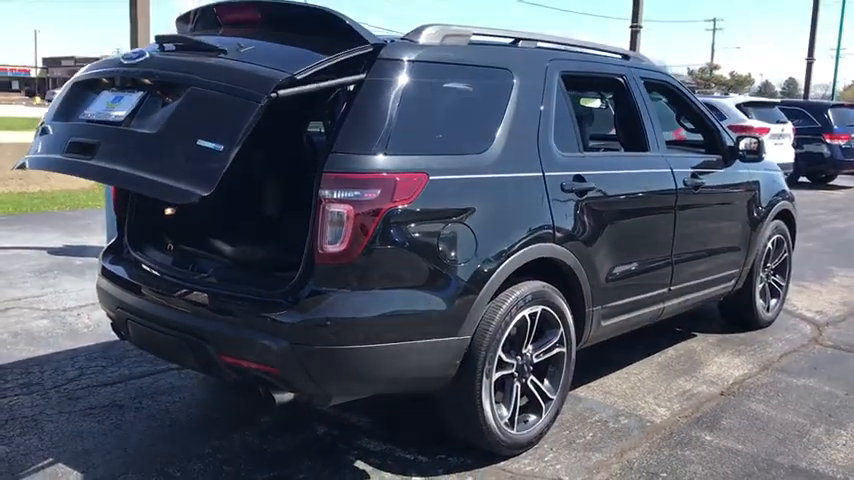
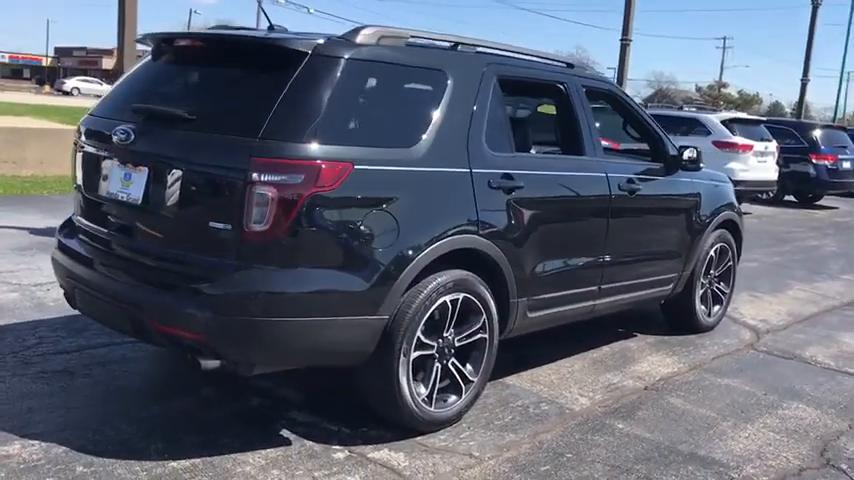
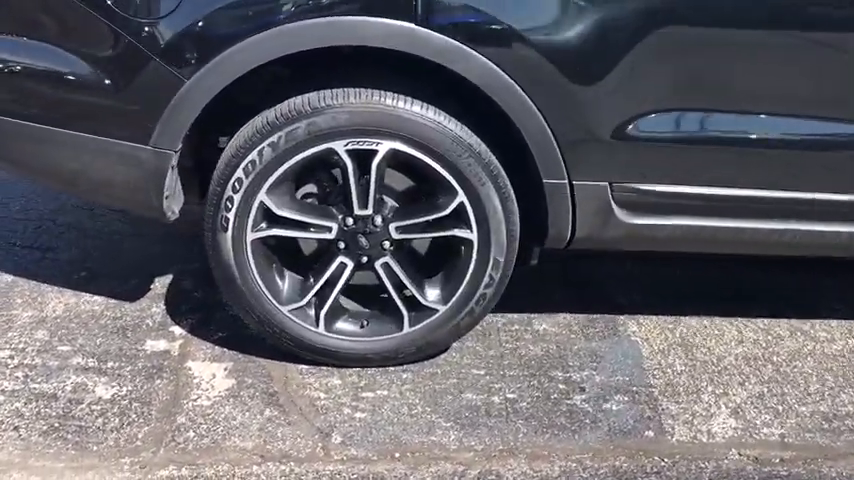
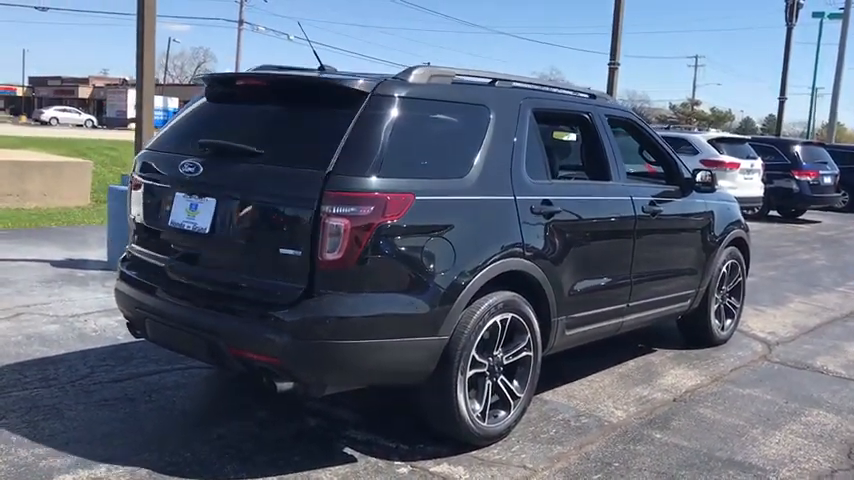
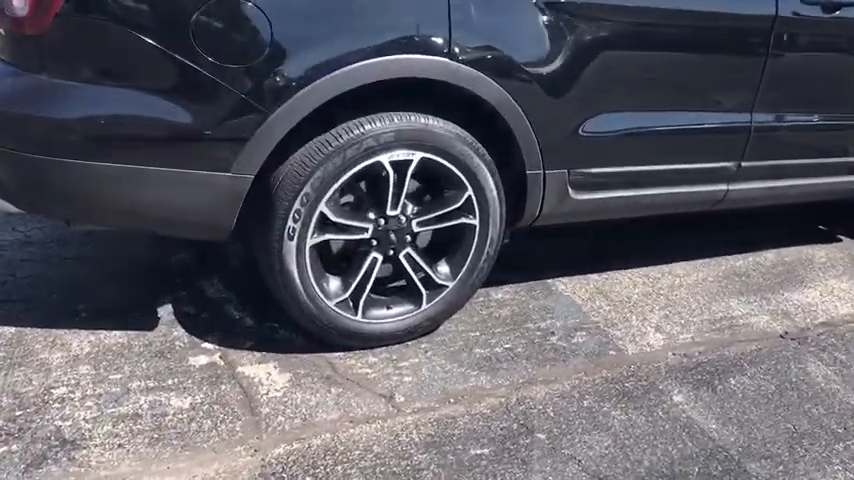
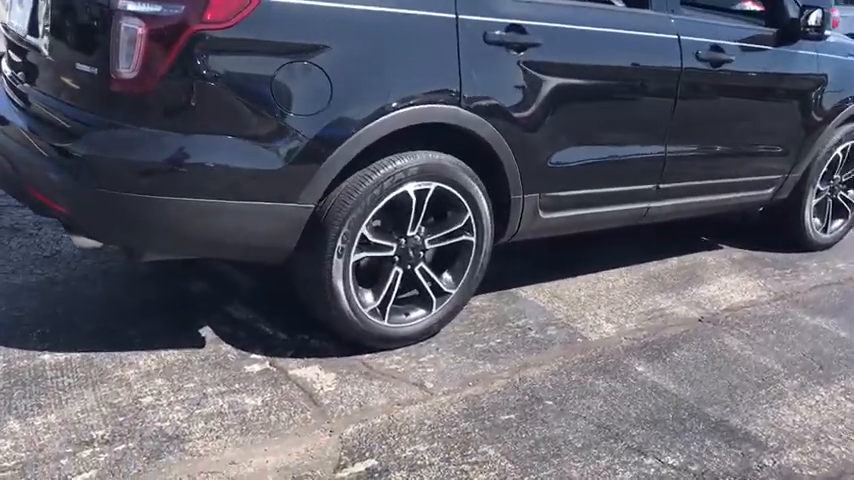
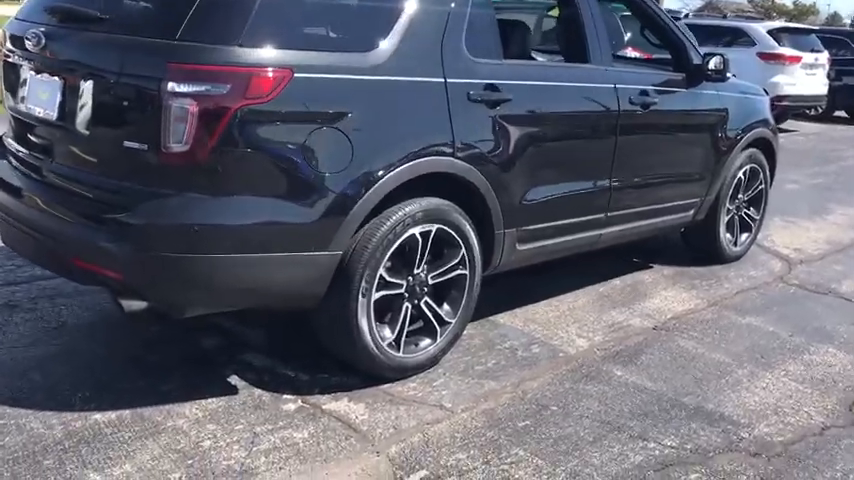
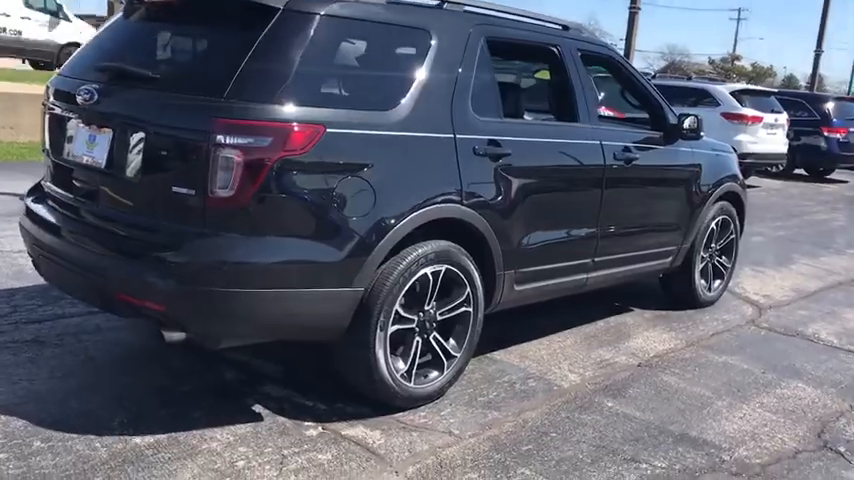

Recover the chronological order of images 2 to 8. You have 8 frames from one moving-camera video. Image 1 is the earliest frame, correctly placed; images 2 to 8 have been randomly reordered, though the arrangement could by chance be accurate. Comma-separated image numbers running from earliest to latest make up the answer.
4, 2, 8, 7, 6, 5, 3
